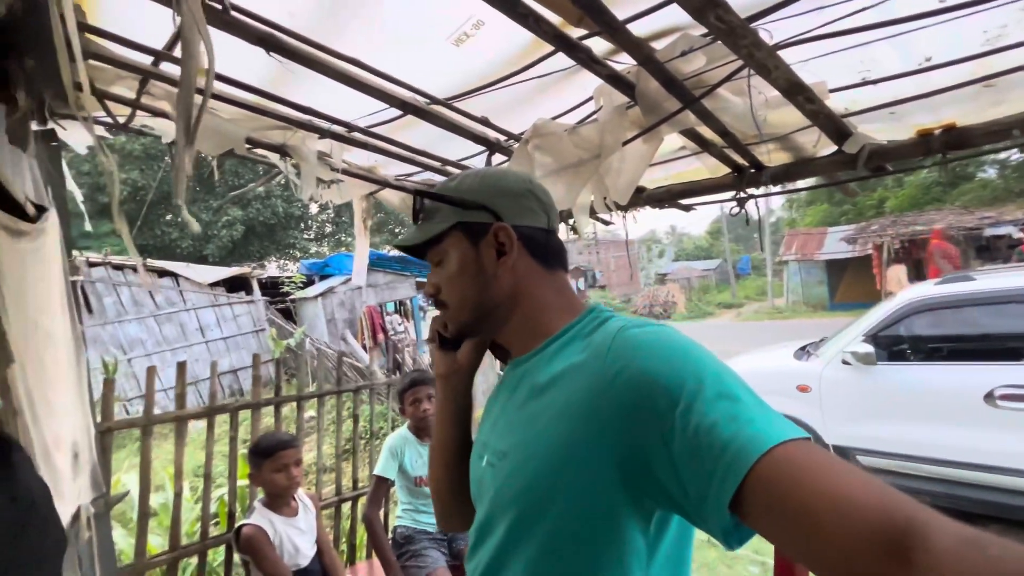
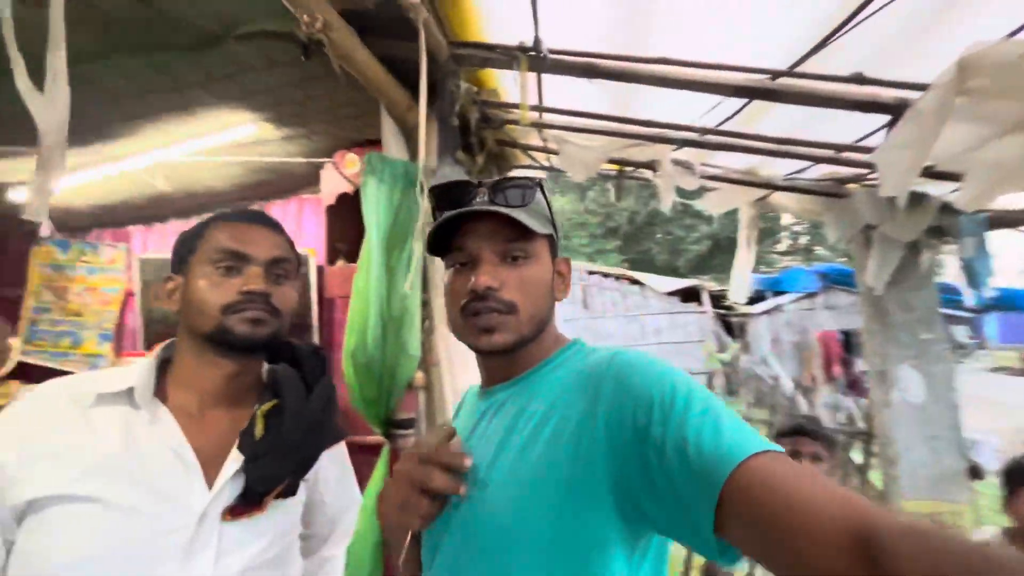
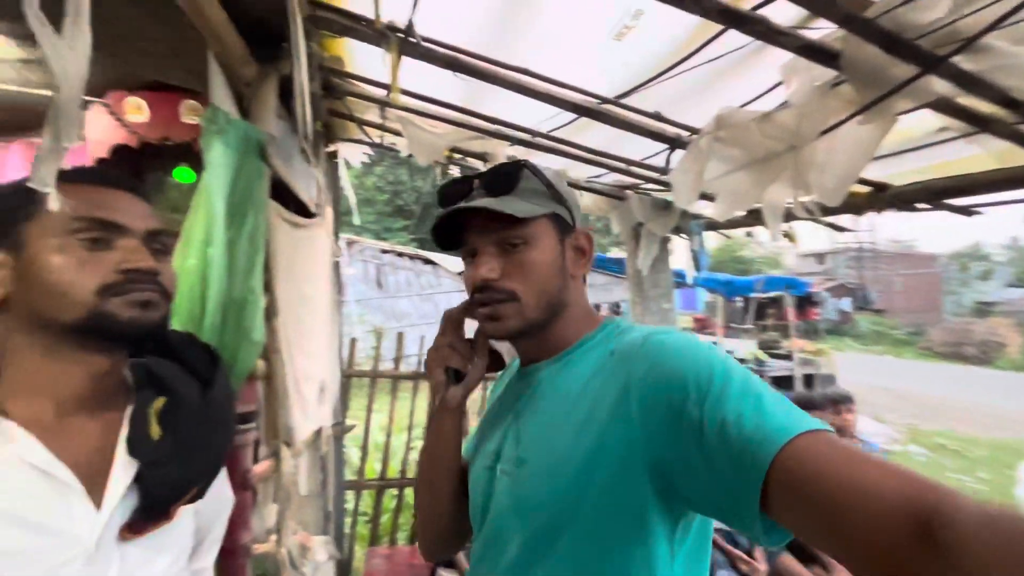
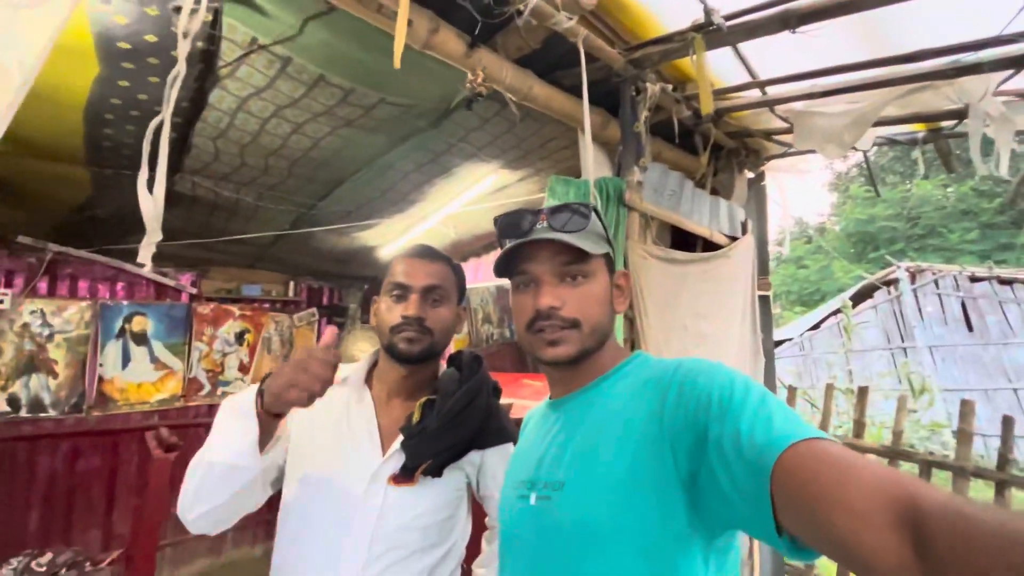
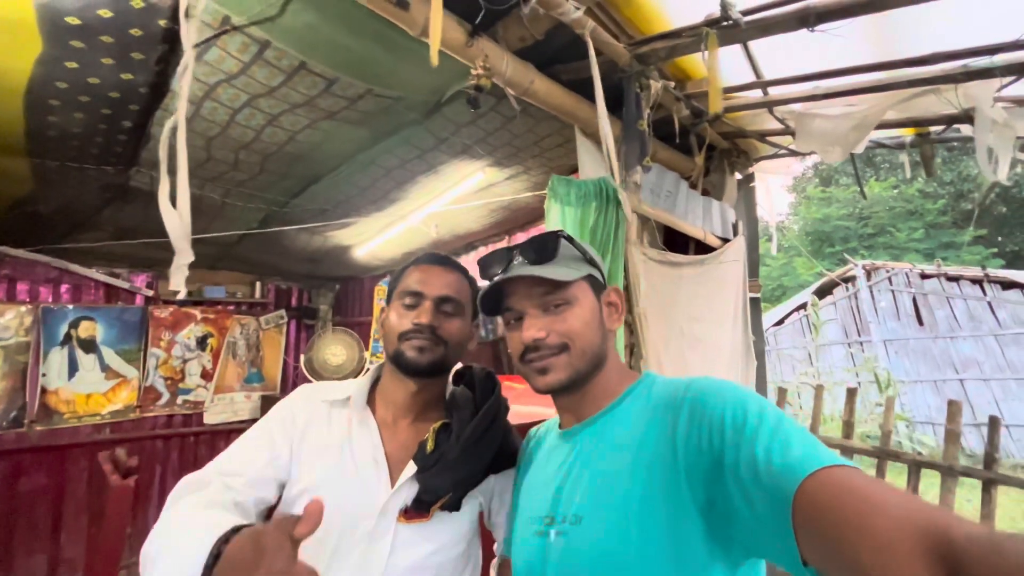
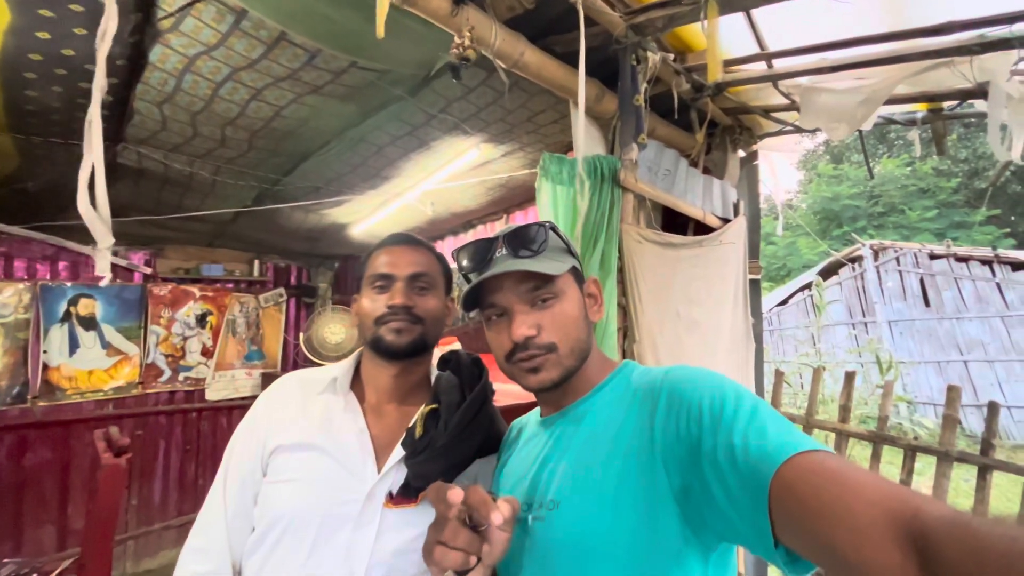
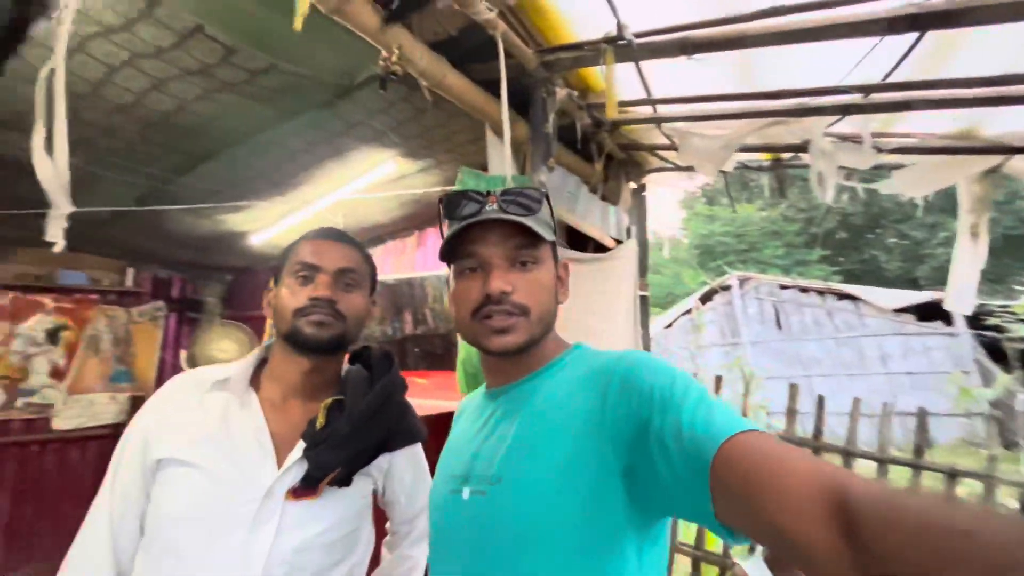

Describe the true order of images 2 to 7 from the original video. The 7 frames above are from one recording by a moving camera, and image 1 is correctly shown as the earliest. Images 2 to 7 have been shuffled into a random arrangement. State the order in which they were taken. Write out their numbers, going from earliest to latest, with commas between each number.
3, 2, 7, 4, 5, 6
